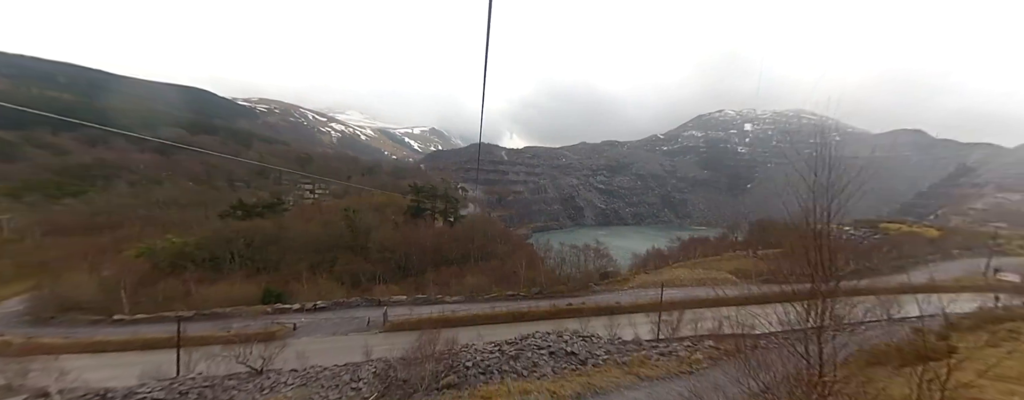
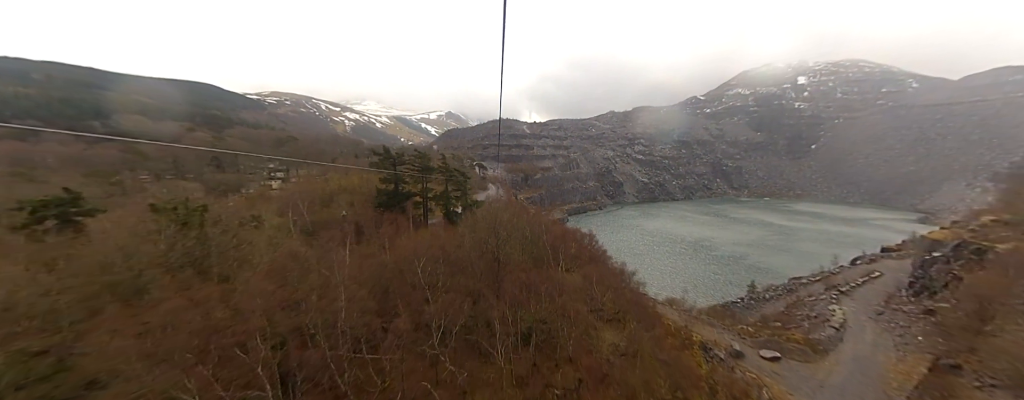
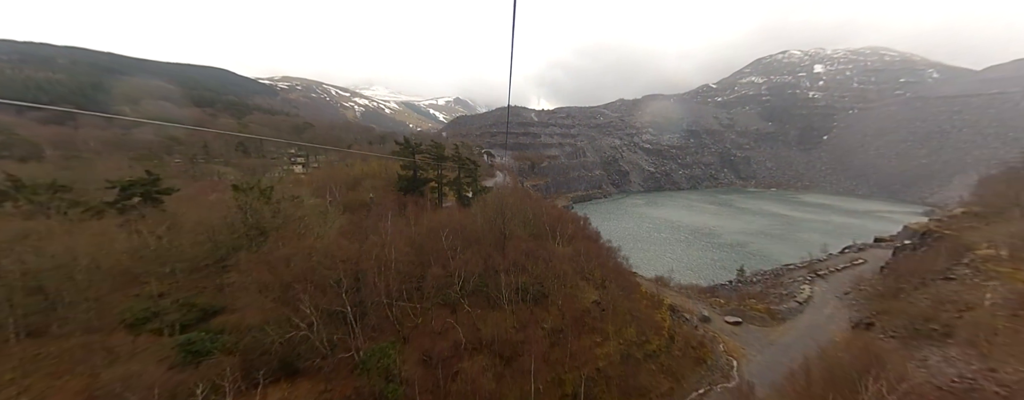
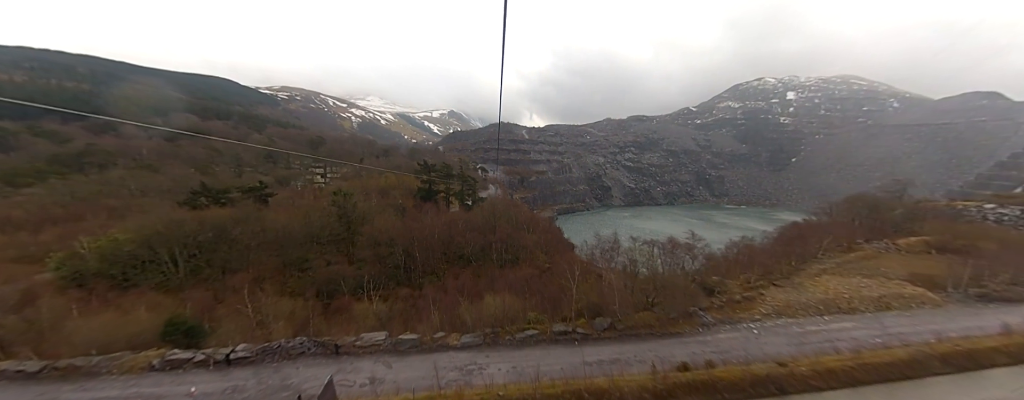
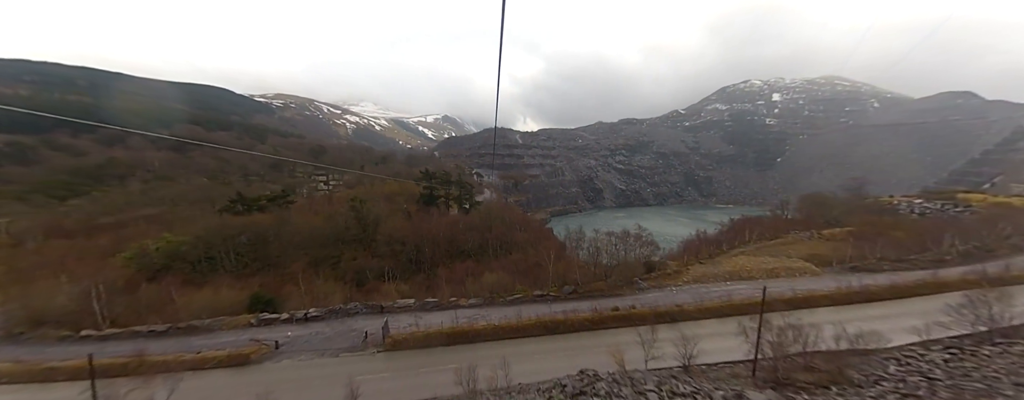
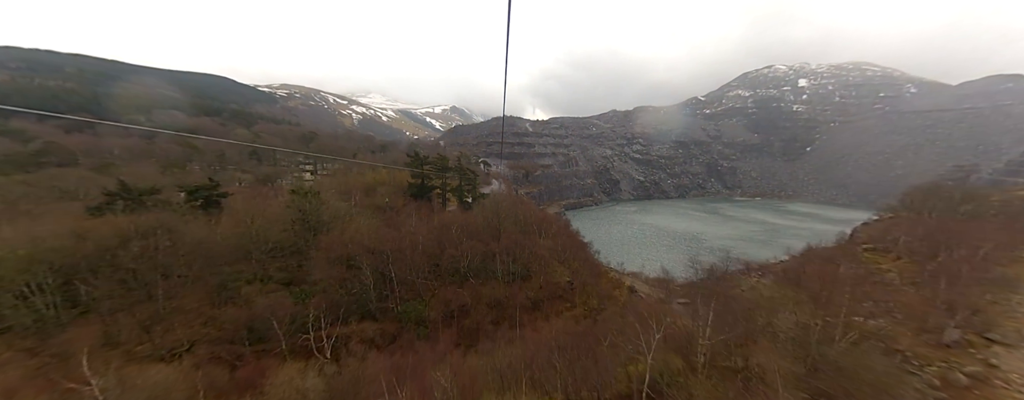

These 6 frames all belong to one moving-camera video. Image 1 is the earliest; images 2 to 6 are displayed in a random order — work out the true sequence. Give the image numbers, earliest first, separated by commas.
5, 4, 6, 3, 2
